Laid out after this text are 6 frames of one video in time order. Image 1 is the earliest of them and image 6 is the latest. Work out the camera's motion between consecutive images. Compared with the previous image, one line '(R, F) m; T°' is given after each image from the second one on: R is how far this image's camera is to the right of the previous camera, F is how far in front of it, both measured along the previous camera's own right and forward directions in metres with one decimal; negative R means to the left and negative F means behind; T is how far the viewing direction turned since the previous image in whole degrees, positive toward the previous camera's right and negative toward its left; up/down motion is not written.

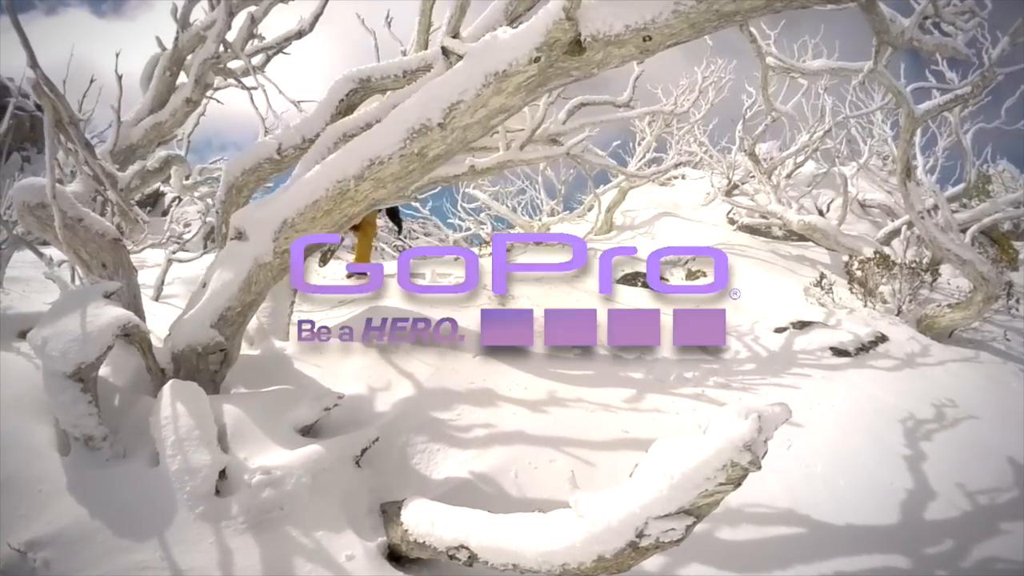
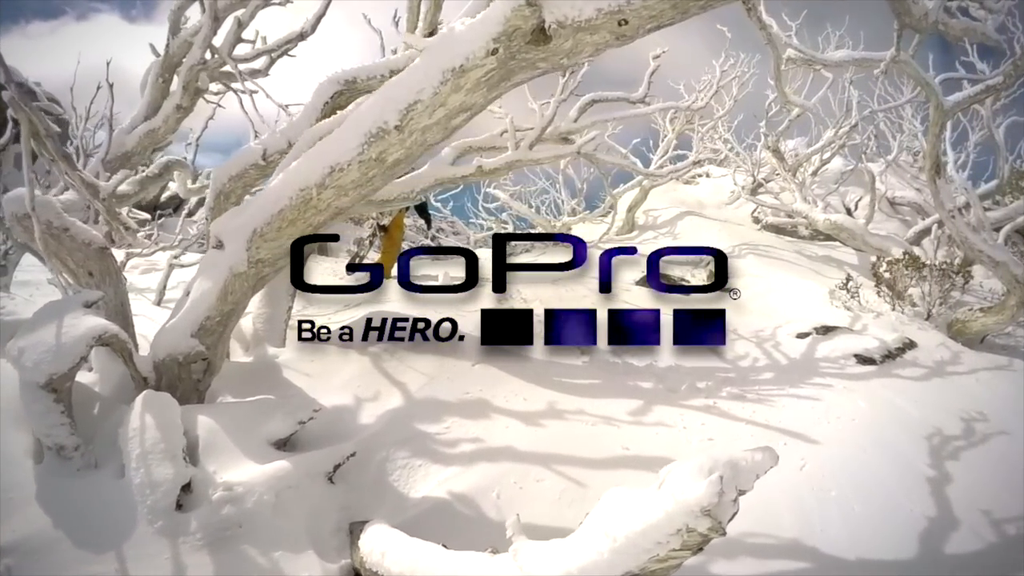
(+0.2, +0.2) m; -3°
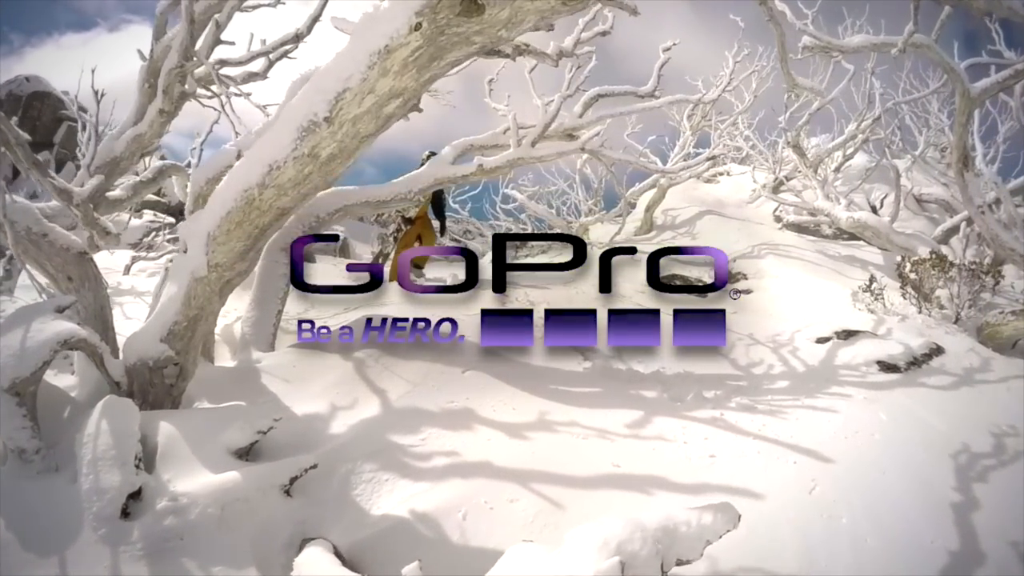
(+0.3, +0.2) m; -3°
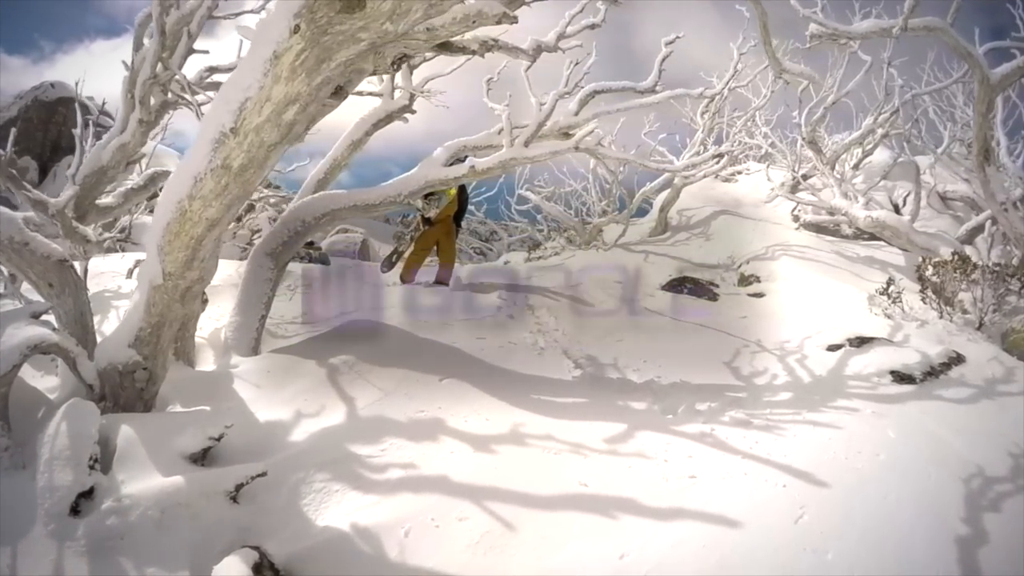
(+0.3, +0.2) m; -3°
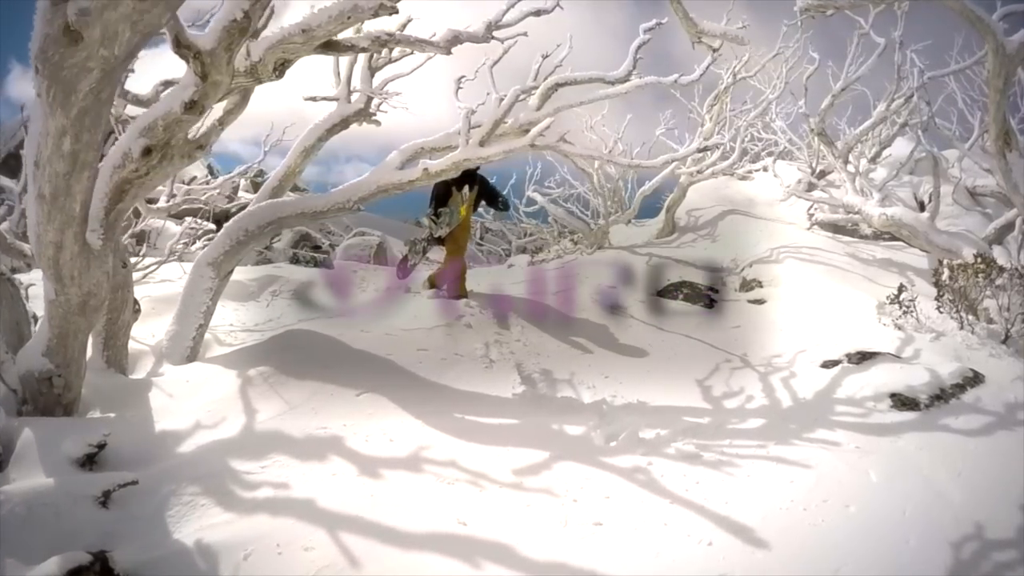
(+0.8, +0.5) m; -4°
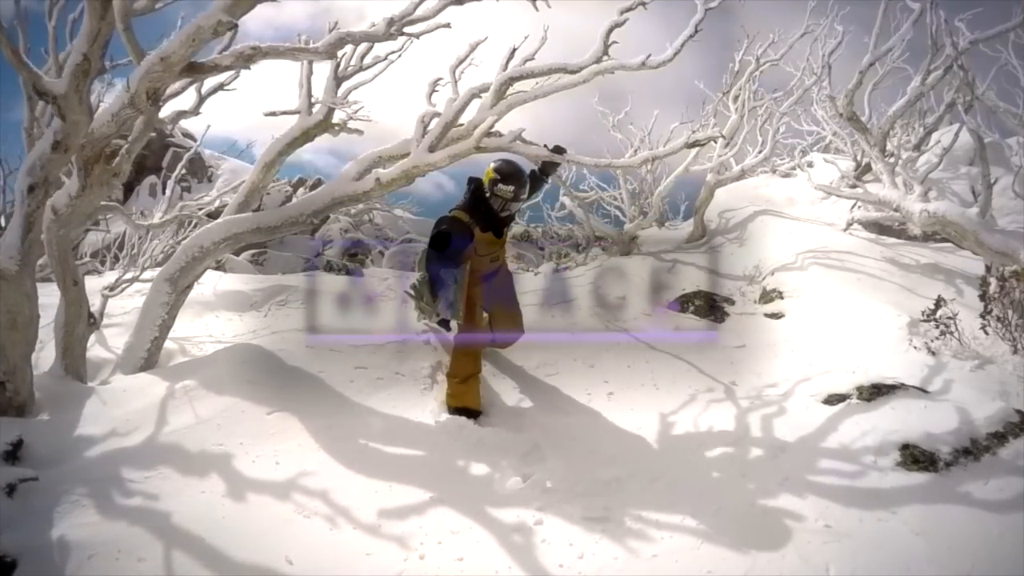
(+1.0, +0.6) m; -7°
